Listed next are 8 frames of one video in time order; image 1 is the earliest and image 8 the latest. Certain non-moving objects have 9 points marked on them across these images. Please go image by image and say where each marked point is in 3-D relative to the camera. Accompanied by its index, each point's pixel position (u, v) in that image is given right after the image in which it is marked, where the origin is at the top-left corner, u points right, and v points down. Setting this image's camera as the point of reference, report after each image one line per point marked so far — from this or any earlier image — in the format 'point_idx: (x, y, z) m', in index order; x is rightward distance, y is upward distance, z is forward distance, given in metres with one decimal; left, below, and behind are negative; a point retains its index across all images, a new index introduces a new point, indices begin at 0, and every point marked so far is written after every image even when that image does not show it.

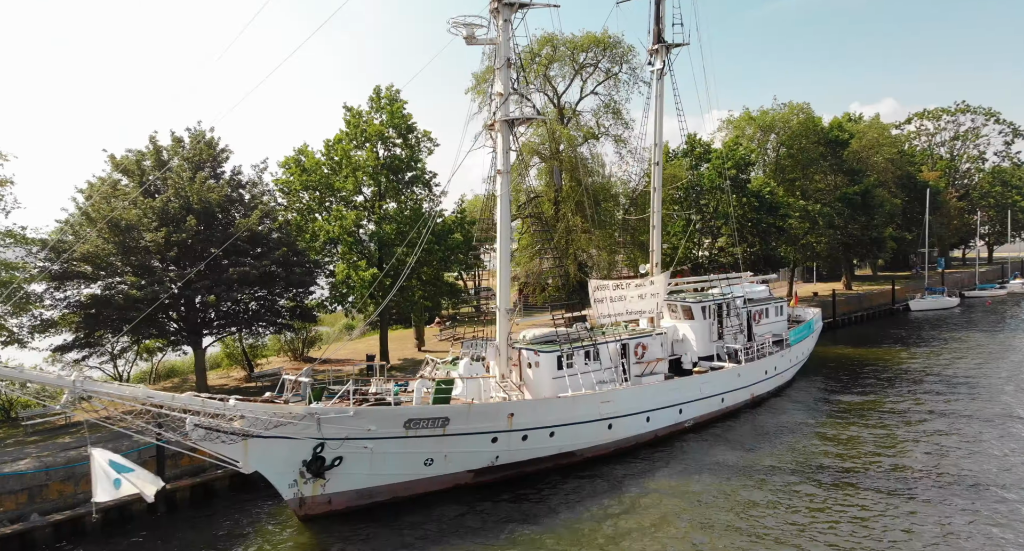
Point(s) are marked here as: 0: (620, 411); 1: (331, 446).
0: (+3.0, -3.8, +19.5) m
1: (-4.0, -3.8, +15.1) m
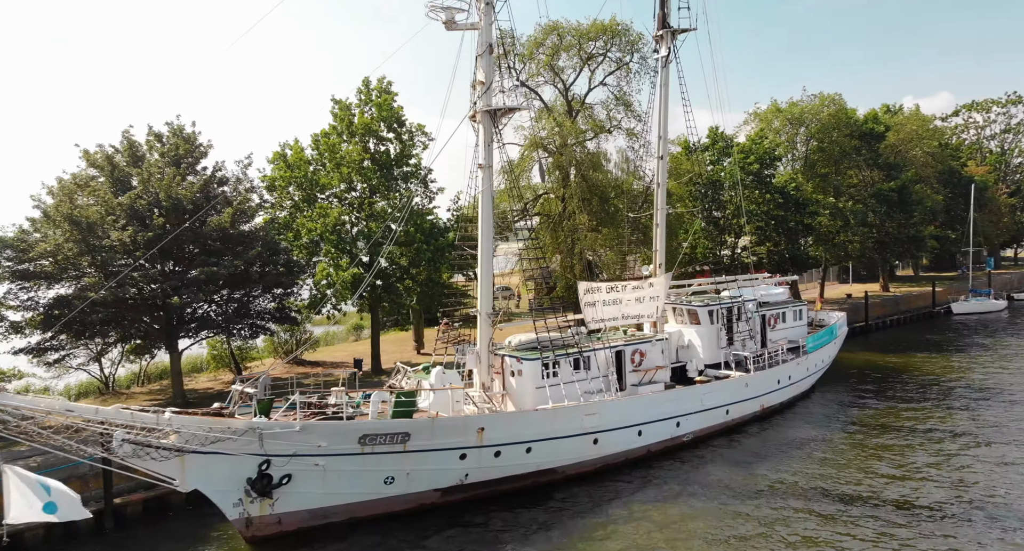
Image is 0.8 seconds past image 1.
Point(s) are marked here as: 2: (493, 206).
0: (+2.5, -3.9, +18.0) m
1: (-4.8, -3.9, +13.9) m
2: (-0.4, +1.9, +18.8) m
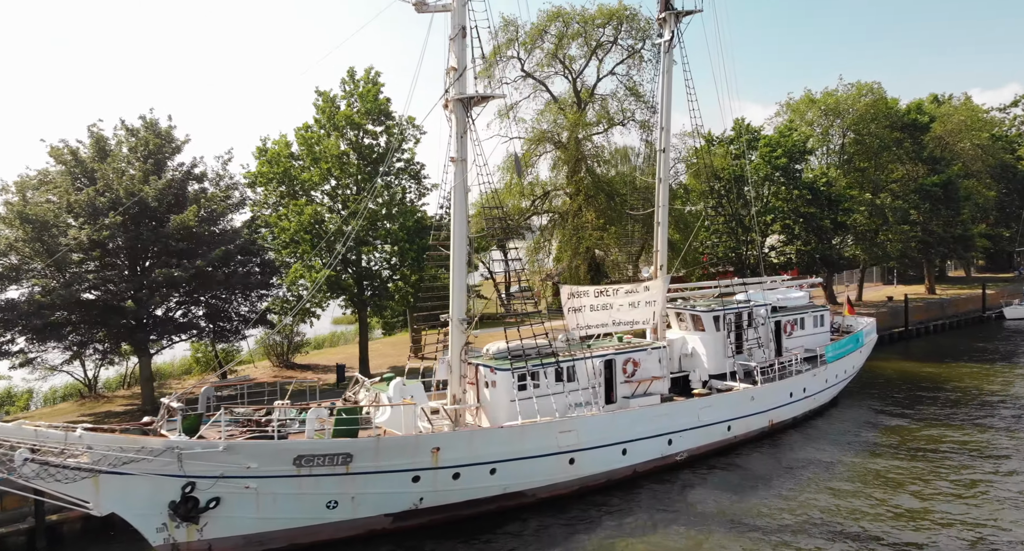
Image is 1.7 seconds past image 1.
0: (+1.7, -4.0, +16.3) m
1: (-5.8, -3.9, +12.7) m
2: (-1.1, +1.9, +17.3) m
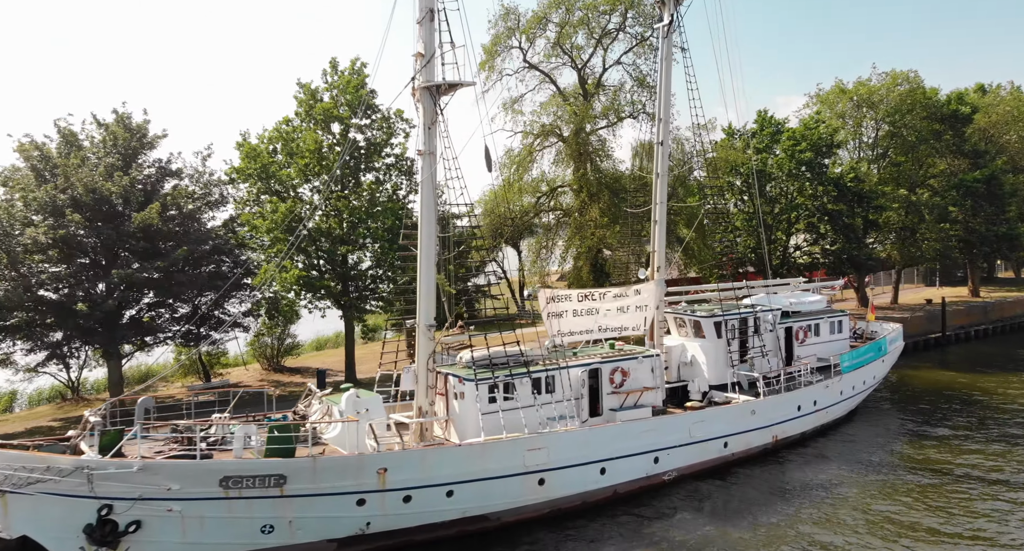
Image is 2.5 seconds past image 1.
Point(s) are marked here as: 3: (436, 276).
0: (+1.0, -4.1, +14.8) m
1: (-6.7, -4.0, +11.6) m
2: (-1.8, +1.8, +16.0) m
3: (-1.8, 0.0, +16.0) m
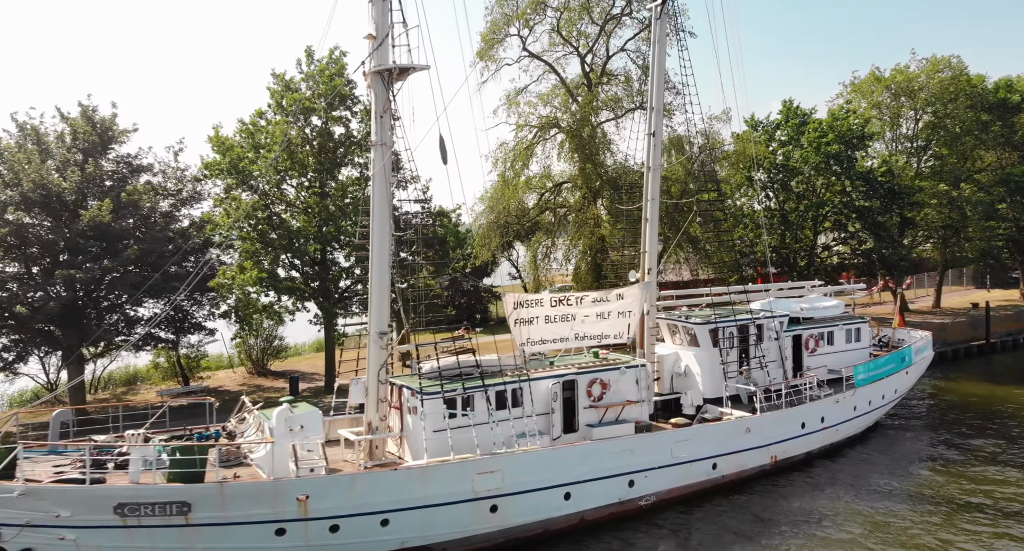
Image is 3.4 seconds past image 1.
0: (0.0, -4.1, +13.3) m
1: (-7.9, -4.0, +10.5) m
2: (-2.7, +1.7, +14.6) m
3: (-2.7, -0.1, +14.6) m
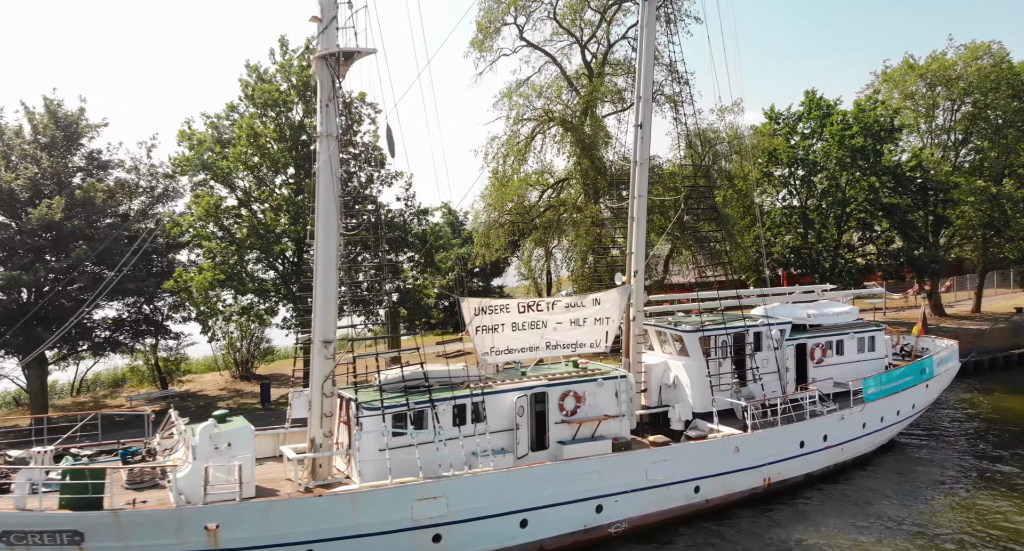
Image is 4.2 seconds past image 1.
0: (-1.0, -4.2, +12.0) m
1: (-9.0, -4.1, +9.6) m
2: (-3.5, +1.7, +13.4) m
3: (-3.5, -0.1, +13.4) m
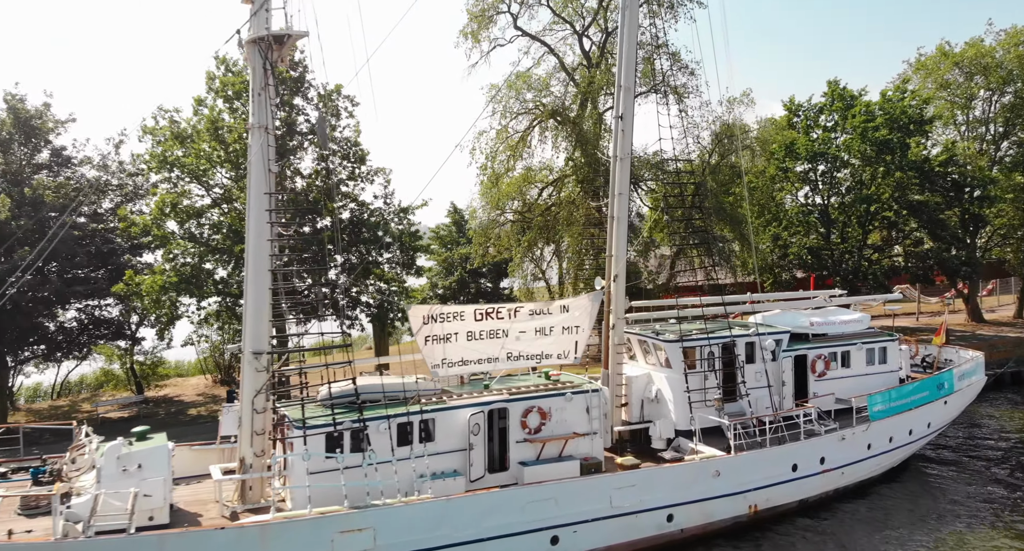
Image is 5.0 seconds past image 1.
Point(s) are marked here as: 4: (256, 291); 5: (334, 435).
0: (-2.0, -4.3, +10.7) m
1: (-10.1, -4.2, +8.8) m
2: (-4.4, +1.6, +12.3) m
3: (-4.4, -0.2, +12.3) m
4: (-4.6, -0.3, +12.3) m
5: (-3.2, -2.8, +12.0) m
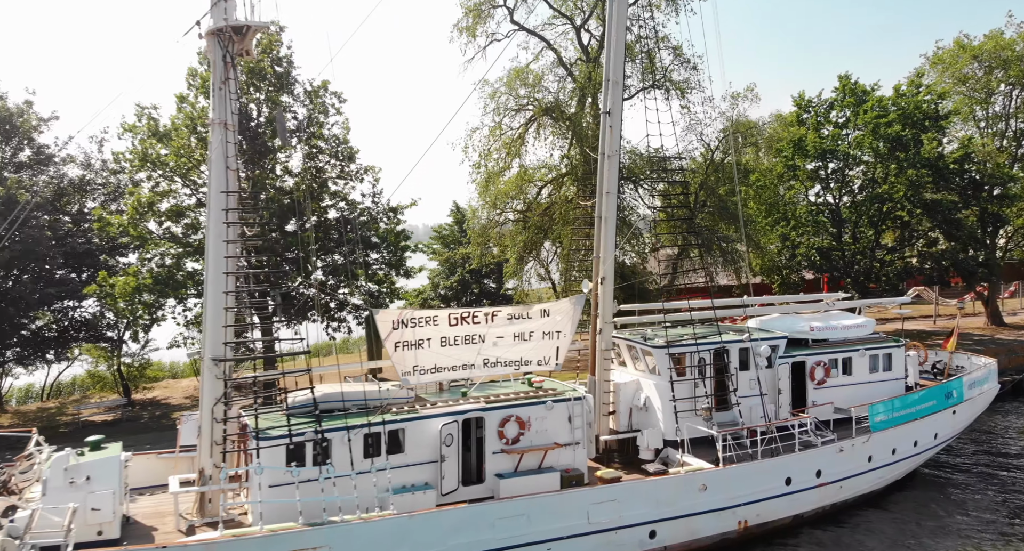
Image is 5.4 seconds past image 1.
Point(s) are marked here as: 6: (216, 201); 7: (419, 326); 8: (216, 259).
0: (-2.5, -4.3, +10.1) m
1: (-10.7, -4.2, +8.4) m
2: (-4.9, +1.6, +11.7) m
3: (-4.9, -0.3, +11.8) m
4: (-5.1, -0.3, +11.7) m
5: (-3.7, -2.9, +11.4) m
6: (-5.1, +1.3, +11.6) m
7: (-1.7, -0.9, +12.7) m
8: (-5.1, +0.3, +11.6) m
